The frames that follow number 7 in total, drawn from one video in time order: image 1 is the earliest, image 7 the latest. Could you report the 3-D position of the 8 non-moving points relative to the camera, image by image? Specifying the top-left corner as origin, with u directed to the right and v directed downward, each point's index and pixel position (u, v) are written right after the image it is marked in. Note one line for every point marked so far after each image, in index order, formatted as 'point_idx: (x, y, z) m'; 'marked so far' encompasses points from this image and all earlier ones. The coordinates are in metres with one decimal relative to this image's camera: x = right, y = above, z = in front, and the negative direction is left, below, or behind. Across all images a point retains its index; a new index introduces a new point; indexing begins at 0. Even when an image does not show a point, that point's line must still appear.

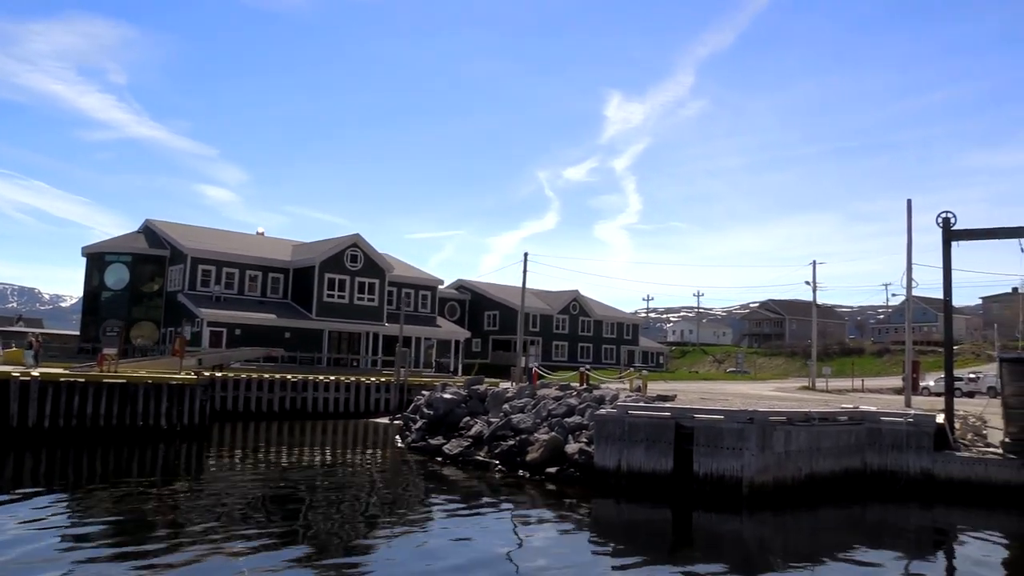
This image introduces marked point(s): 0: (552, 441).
0: (+0.7, -3.0, +17.0) m
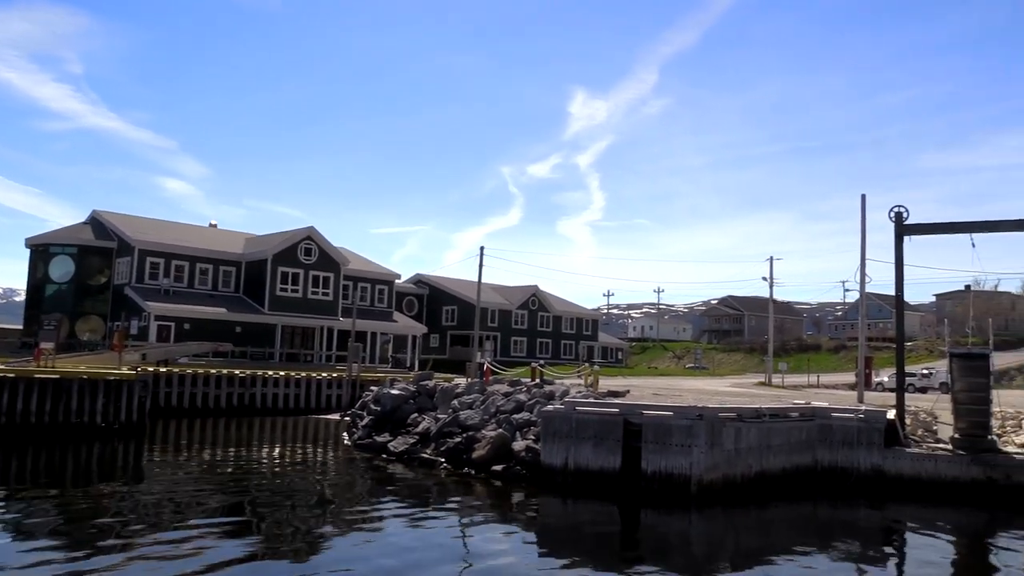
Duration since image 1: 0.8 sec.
0: (-0.3, -2.8, +16.5) m
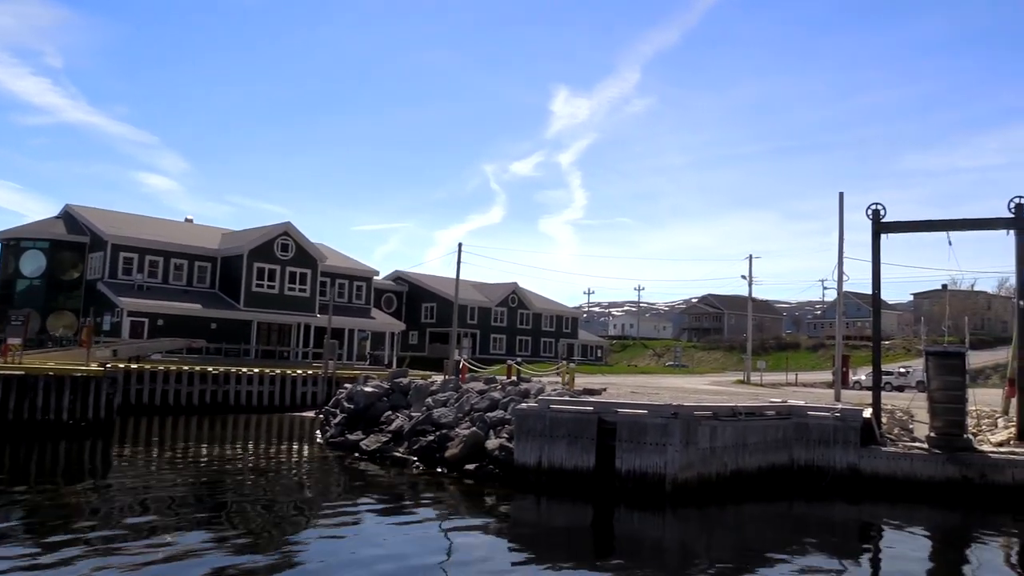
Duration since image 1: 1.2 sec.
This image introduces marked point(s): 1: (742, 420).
0: (-0.8, -2.7, +16.3) m
1: (+3.9, -2.2, +15.0) m
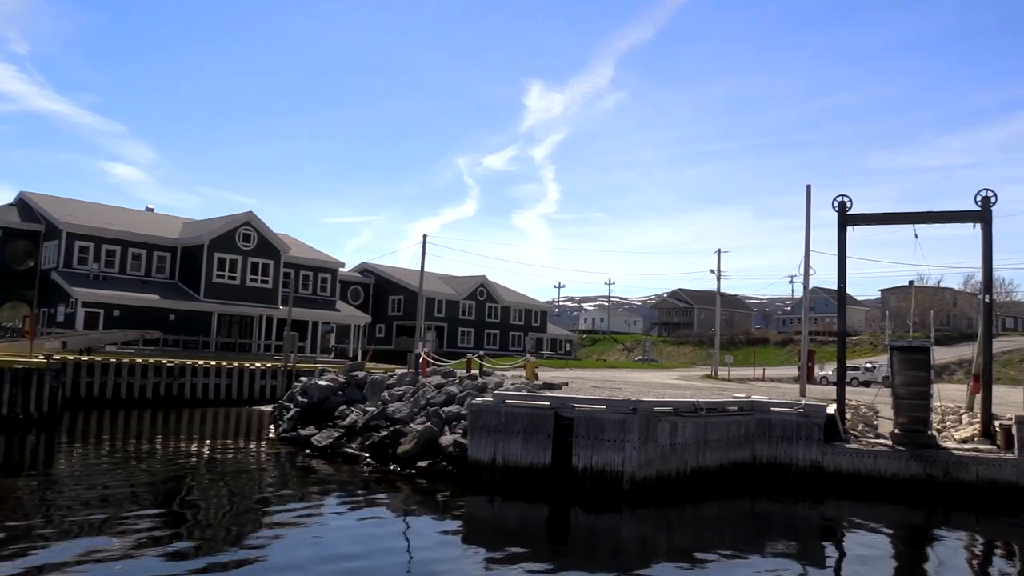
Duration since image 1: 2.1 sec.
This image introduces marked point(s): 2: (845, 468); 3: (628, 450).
0: (-1.5, -2.6, +15.7) m
1: (+3.2, -2.1, +14.6) m
2: (+5.7, -3.1, +15.2) m
3: (+1.8, -2.4, +13.3) m
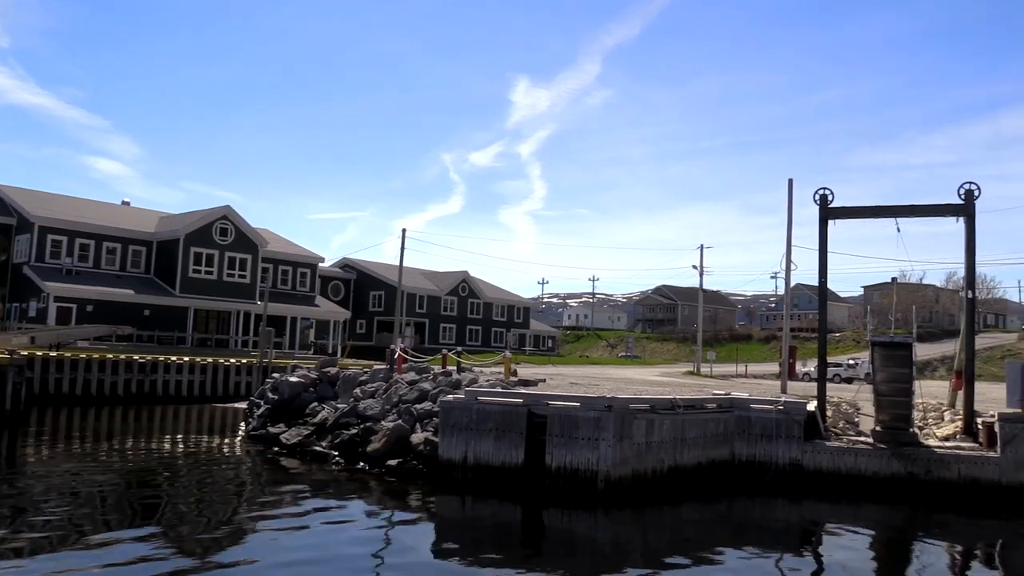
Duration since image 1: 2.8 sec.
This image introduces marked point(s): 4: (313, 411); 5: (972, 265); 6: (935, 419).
0: (-2.0, -2.5, +15.3) m
1: (+2.7, -2.0, +14.3) m
2: (+5.3, -3.0, +14.9) m
3: (+1.3, -2.4, +13.0) m
4: (-4.1, -2.5, +18.2) m
5: (+7.9, +0.4, +15.3) m
6: (+8.0, -2.5, +16.7) m
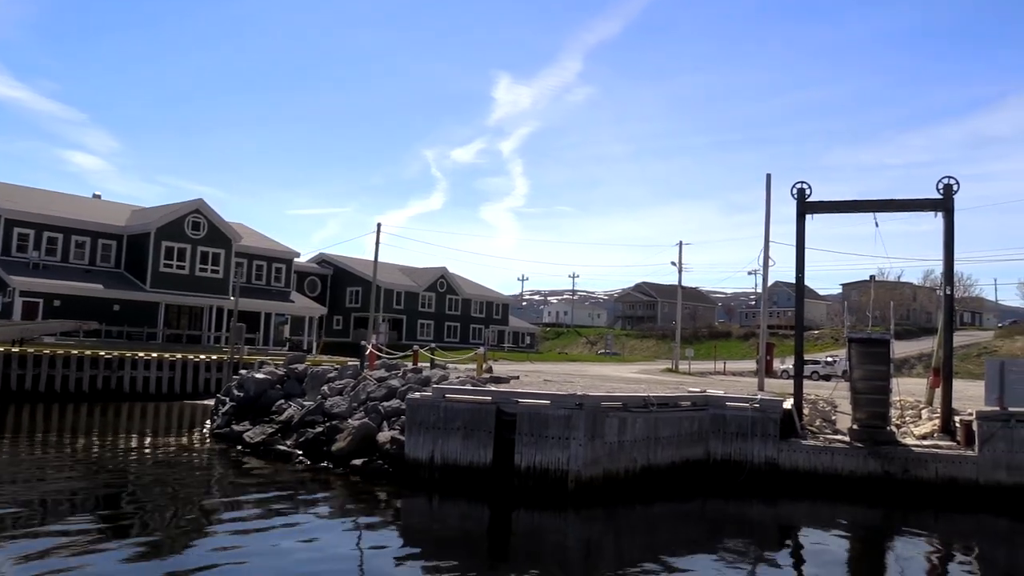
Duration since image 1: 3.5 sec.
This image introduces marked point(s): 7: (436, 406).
0: (-2.5, -2.4, +14.8) m
1: (+2.2, -1.9, +13.9) m
2: (+4.8, -2.9, +14.6) m
3: (+0.9, -2.3, +12.6) m
4: (-4.7, -2.4, +17.8) m
5: (+7.4, +0.5, +15.0) m
6: (+7.4, -2.4, +16.4) m
7: (-1.1, -1.8, +13.6) m
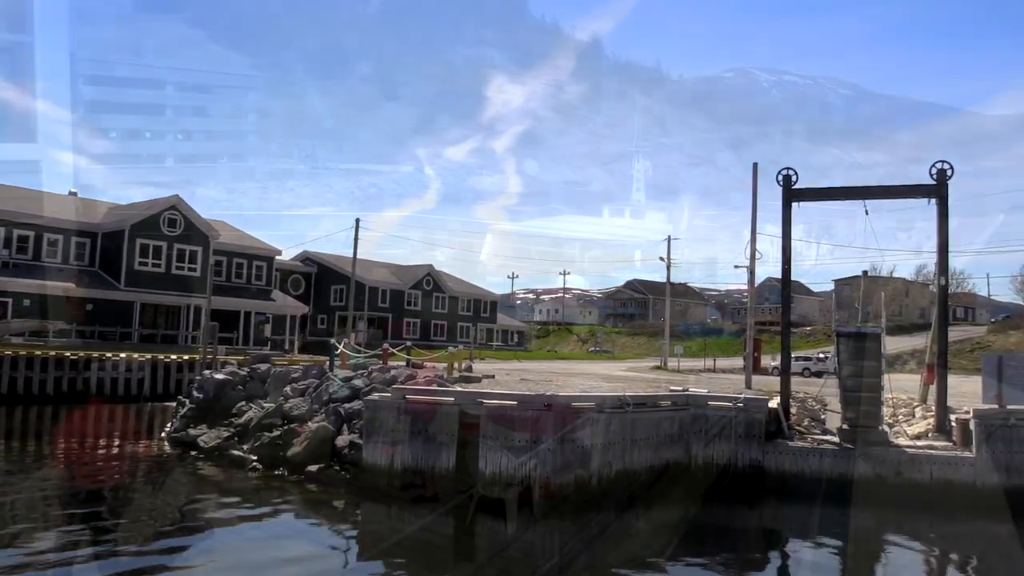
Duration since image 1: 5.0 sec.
0: (-3.0, -2.3, +13.9) m
1: (+1.7, -1.8, +13.0) m
2: (+4.3, -2.8, +13.7) m
3: (+0.4, -2.2, +11.7) m
4: (-5.2, -2.3, +16.8) m
5: (+6.9, +0.6, +14.2) m
6: (+6.9, -2.2, +15.6) m
7: (-1.6, -1.7, +12.7) m
